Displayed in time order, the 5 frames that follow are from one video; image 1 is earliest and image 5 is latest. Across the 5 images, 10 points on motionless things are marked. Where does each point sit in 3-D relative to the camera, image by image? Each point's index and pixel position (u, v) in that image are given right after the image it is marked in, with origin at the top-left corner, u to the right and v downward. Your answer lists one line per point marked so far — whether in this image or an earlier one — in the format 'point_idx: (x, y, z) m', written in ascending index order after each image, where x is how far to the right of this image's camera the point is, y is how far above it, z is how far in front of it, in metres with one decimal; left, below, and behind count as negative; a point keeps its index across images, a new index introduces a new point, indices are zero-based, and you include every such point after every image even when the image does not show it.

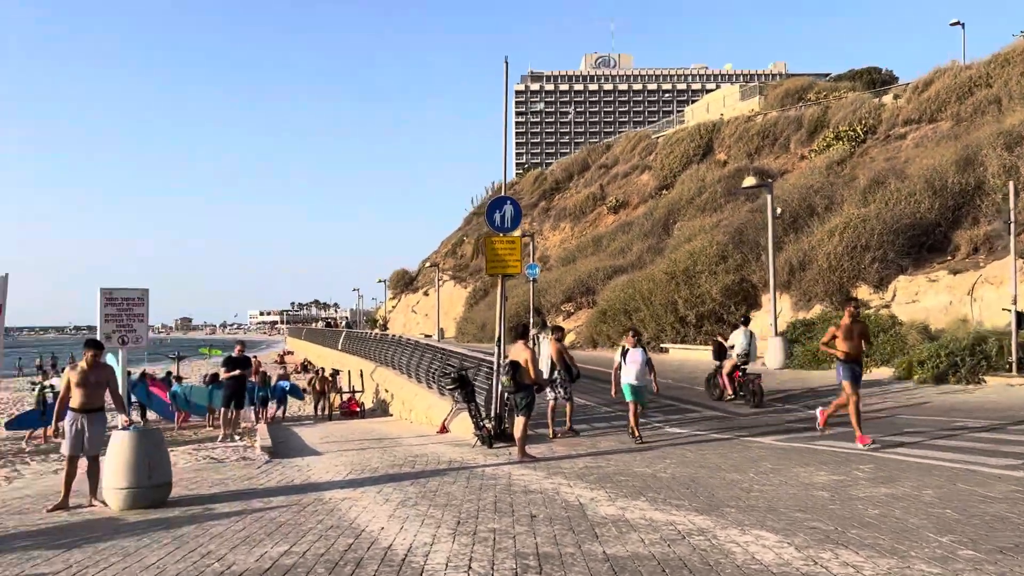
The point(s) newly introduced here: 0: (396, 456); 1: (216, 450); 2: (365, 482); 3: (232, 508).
0: (-1.4, -2.0, +10.1) m
1: (-3.9, -2.1, +11.1) m
2: (-1.3, -1.8, +7.8) m
3: (-2.2, -1.8, +6.7) m
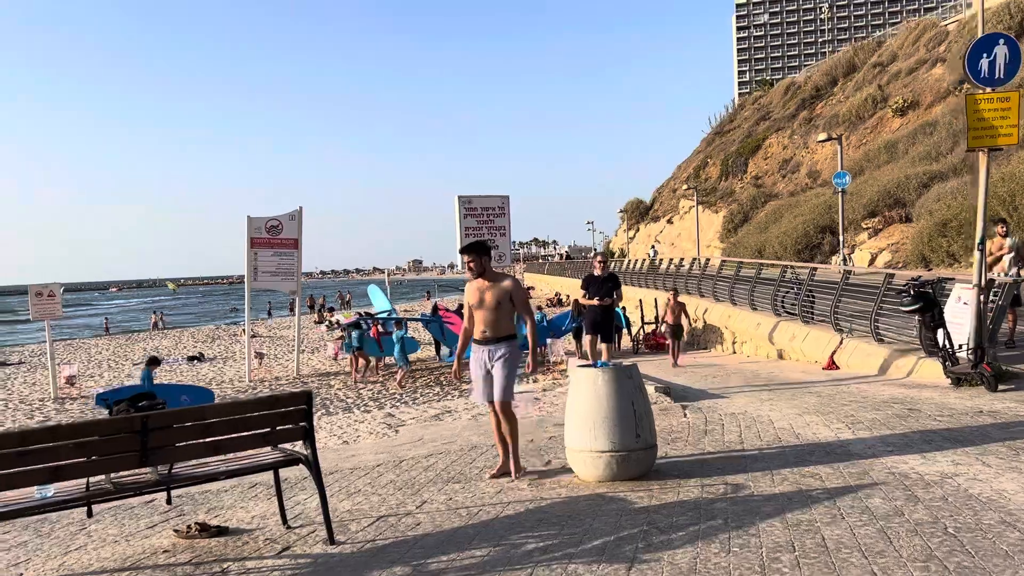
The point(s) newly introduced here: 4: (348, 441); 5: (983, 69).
0: (+3.1, -1.0, +7.5) m
1: (+0.9, -1.1, +9.1) m
2: (+2.5, -1.0, +5.2) m
3: (+1.4, -1.0, +4.4) m
4: (-1.4, -1.3, +7.0) m
5: (+4.2, +2.0, +7.6) m
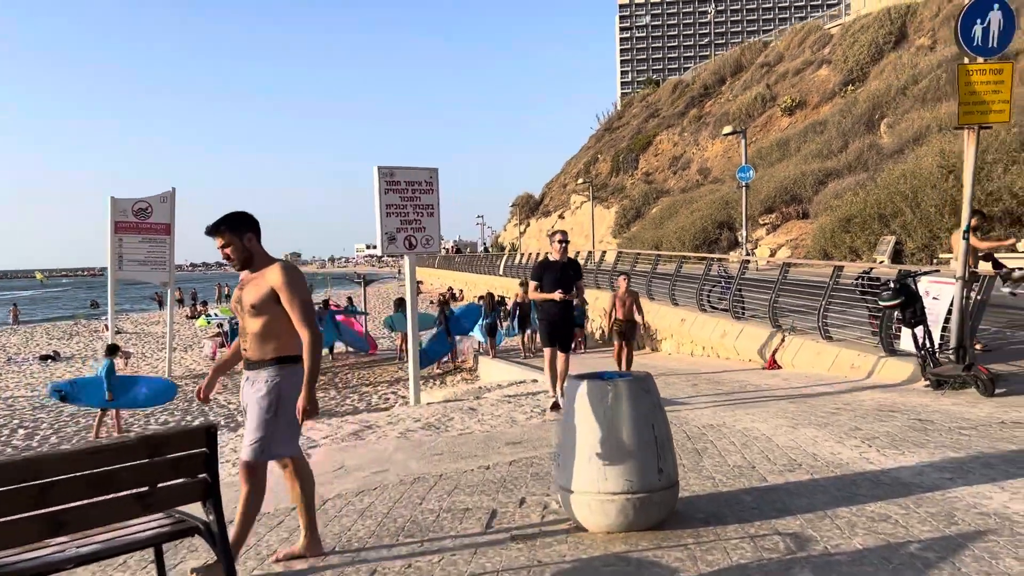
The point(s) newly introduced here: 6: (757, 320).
0: (+2.6, -0.9, +6.6) m
1: (+0.2, -1.0, +7.8) m
2: (+2.3, -0.9, +4.3) m
3: (+1.4, -1.0, +3.3) m
4: (-1.7, -1.2, +5.5) m
5: (+3.7, +2.0, +6.8) m
6: (+3.4, -0.4, +11.9) m
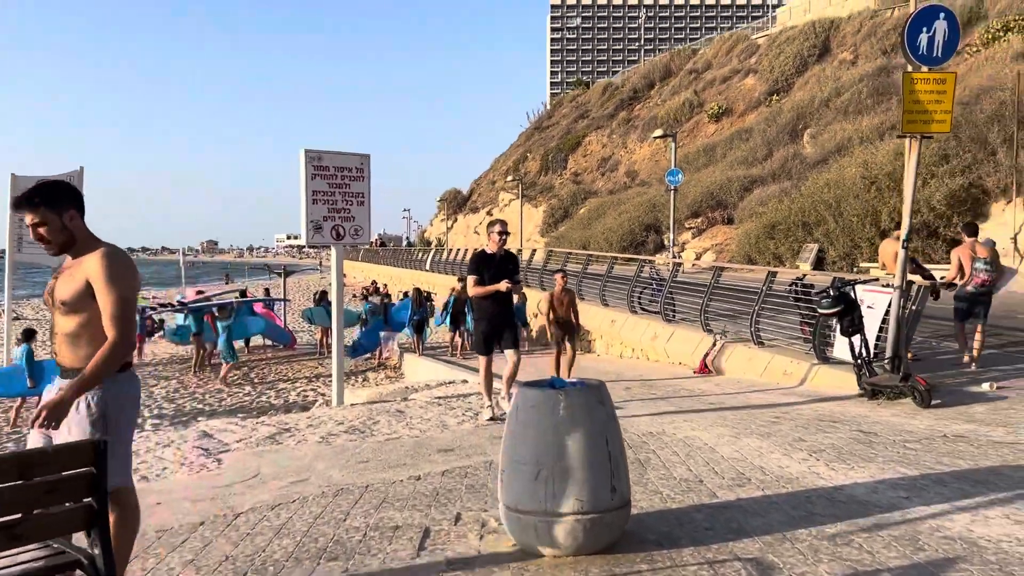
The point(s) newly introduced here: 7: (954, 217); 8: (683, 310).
0: (+2.1, -1.0, +6.5) m
1: (-0.4, -1.0, +7.5) m
2: (+2.0, -1.0, +4.1) m
3: (+1.1, -1.0, +3.1) m
4: (-2.2, -1.1, +5.0) m
5: (+3.3, +1.9, +6.7) m
6: (+2.4, -0.5, +11.8) m
7: (+9.5, +1.5, +18.1) m
8: (+2.4, -0.3, +12.0) m
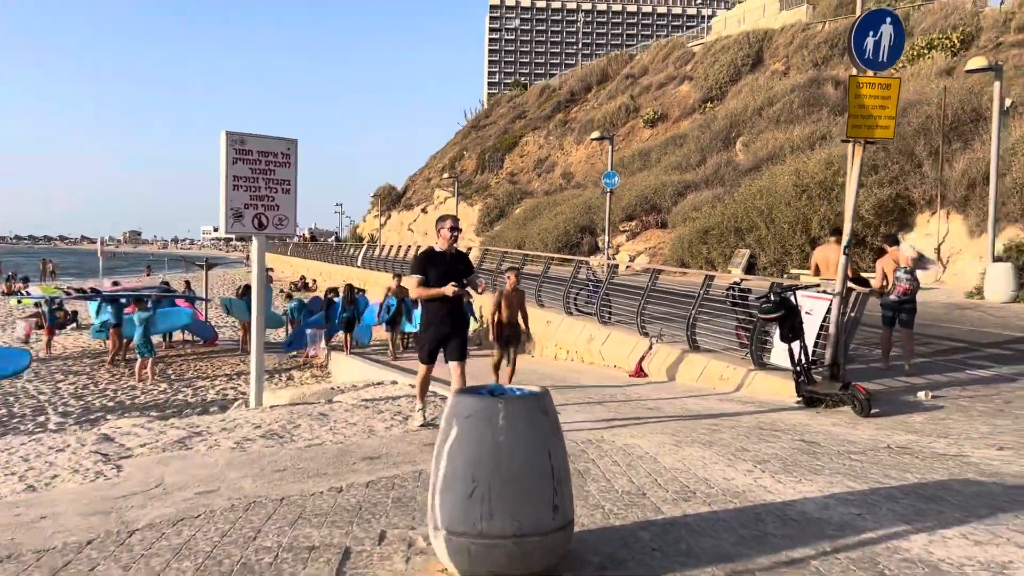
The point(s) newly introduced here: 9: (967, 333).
0: (+1.6, -1.0, +6.3) m
1: (-1.0, -0.9, +7.1) m
2: (+1.7, -1.0, +3.9) m
3: (+0.9, -1.0, +2.8) m
4: (-2.5, -1.0, +4.5) m
5: (+2.8, +1.9, +6.7) m
6: (+1.5, -0.5, +11.6) m
7: (+8.1, +1.3, +18.5) m
8: (+1.5, -0.3, +11.8) m
9: (+6.2, -0.6, +11.4) m
